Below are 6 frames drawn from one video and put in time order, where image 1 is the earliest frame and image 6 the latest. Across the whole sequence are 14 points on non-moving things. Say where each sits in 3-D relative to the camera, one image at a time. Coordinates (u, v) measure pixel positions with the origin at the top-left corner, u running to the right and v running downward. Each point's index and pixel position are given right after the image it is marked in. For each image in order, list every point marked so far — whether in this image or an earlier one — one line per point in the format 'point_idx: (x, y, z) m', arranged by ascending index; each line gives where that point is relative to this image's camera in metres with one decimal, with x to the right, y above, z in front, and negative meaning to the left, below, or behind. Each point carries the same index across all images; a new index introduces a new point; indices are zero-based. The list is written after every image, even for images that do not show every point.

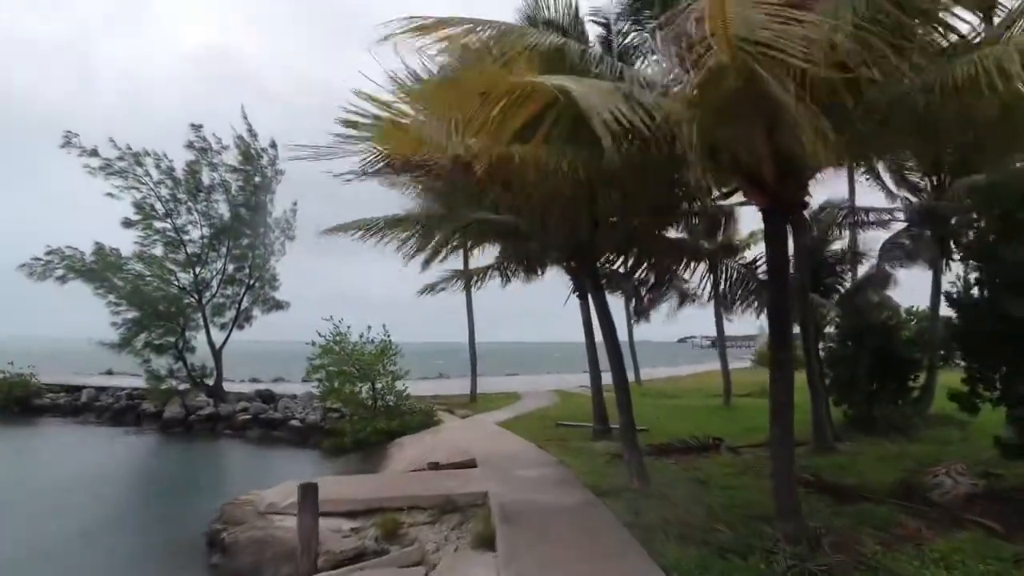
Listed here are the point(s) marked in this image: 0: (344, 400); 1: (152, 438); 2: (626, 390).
0: (-3.4, -2.3, +15.4) m
1: (-9.0, -3.7, +18.8) m
2: (+1.2, -1.1, +7.9) m
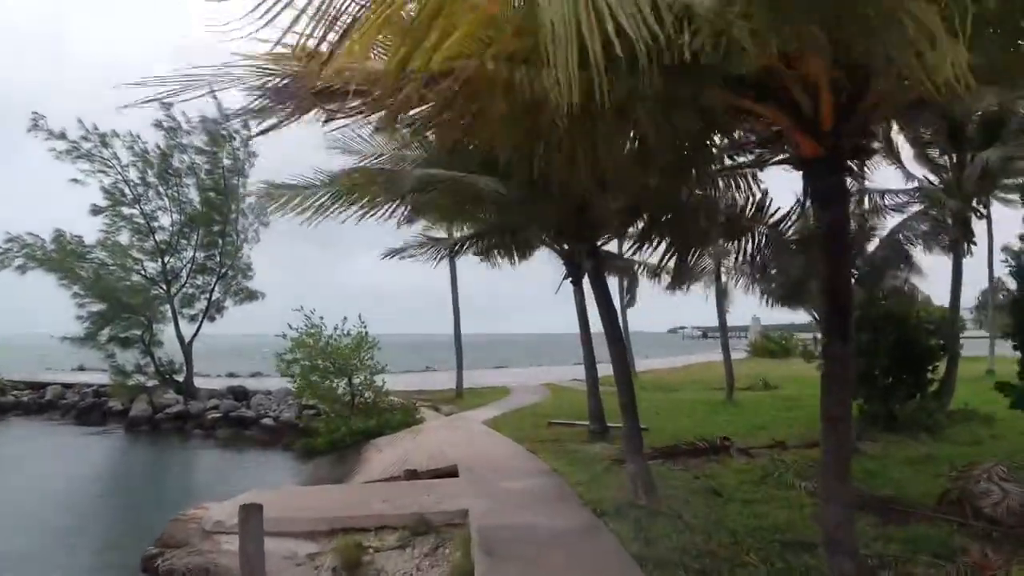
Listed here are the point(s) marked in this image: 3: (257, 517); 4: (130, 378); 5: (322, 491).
0: (-3.7, -2.0, +14.3) m
1: (-9.3, -3.5, +17.6) m
2: (+1.1, -0.9, +6.8) m
3: (-1.9, -1.7, +5.7) m
4: (-9.8, -2.3, +19.2) m
5: (-2.0, -2.2, +7.9) m
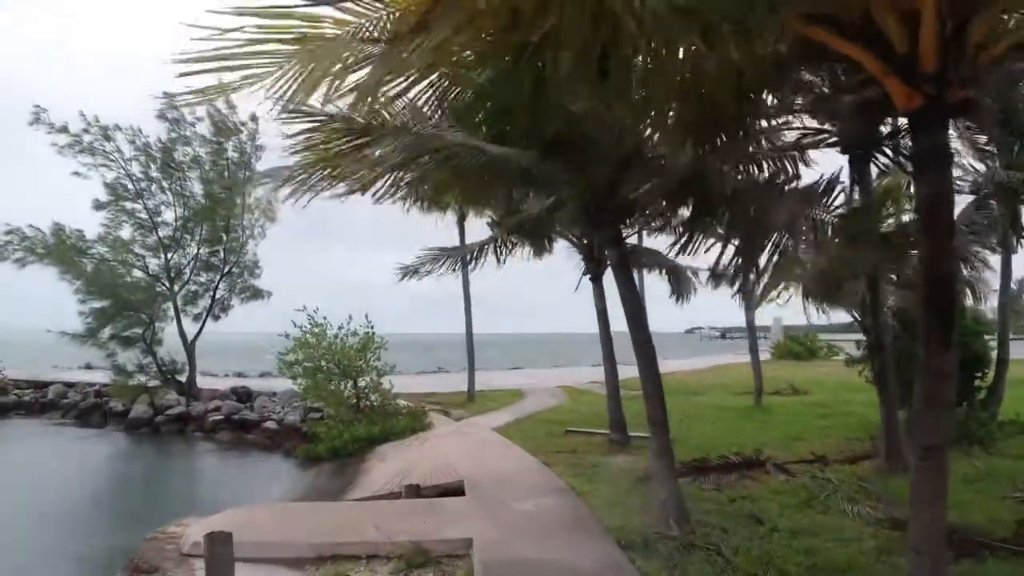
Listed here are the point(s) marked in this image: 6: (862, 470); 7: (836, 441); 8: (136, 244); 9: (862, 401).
0: (-3.4, -2.0, +13.5) m
1: (-8.9, -3.4, +16.9) m
2: (+1.2, -0.9, +5.9) m
3: (-1.9, -1.7, +4.9) m
4: (-9.4, -2.2, +18.6) m
5: (-1.9, -2.1, +7.1) m
6: (+4.0, -2.1, +8.6) m
7: (+4.6, -2.2, +10.7) m
8: (-9.1, +1.0, +18.1) m
9: (+6.9, -2.2, +14.8) m
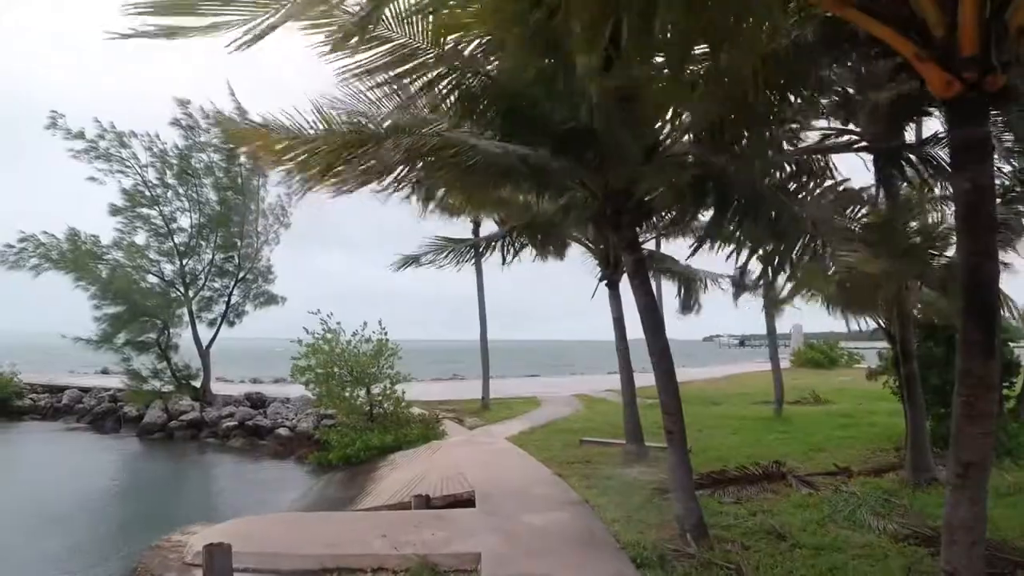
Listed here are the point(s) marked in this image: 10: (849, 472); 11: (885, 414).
0: (-3.2, -2.1, +13.4) m
1: (-8.6, -3.6, +16.9) m
2: (+1.2, -0.9, +5.7) m
3: (-1.8, -1.7, +4.7) m
4: (-9.0, -2.4, +18.6) m
5: (-1.8, -2.2, +7.0) m
6: (+4.2, -2.2, +8.3) m
7: (+4.8, -2.3, +10.4) m
8: (-8.7, +0.9, +18.1) m
9: (+7.2, -2.4, +14.4) m
10: (+4.0, -2.2, +8.9) m
11: (+7.0, -2.3, +14.1) m
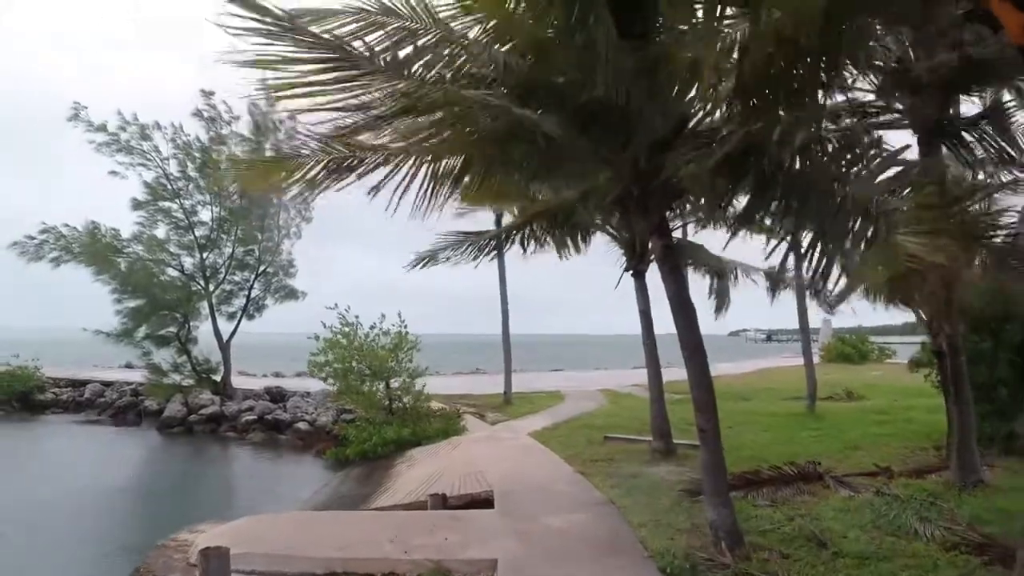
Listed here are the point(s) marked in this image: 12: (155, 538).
0: (-2.8, -1.9, +13.1) m
1: (-8.1, -3.4, +16.8) m
2: (+1.4, -0.8, +5.3) m
3: (-1.7, -1.6, +4.4) m
4: (-8.5, -2.2, +18.5) m
5: (-1.6, -2.1, +6.7) m
6: (+4.4, -2.1, +7.9) m
7: (+5.1, -2.1, +9.9) m
8: (-8.2, +1.1, +18.0) m
9: (+7.6, -2.2, +13.9) m
10: (+4.2, -2.1, +8.4) m
11: (+7.4, -2.2, +13.5) m
12: (-4.8, -3.5, +10.2) m
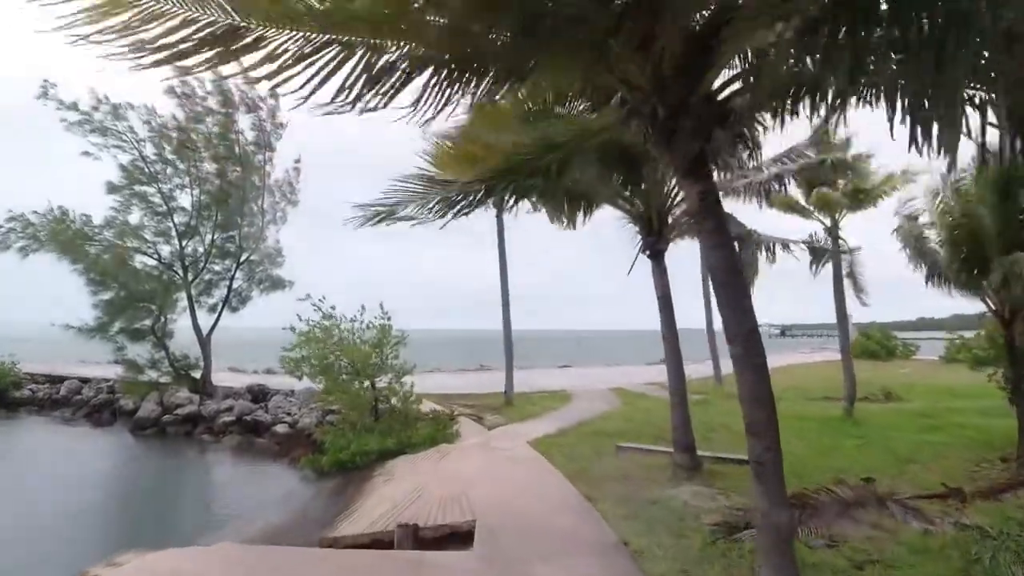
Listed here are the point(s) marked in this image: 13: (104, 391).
0: (-2.8, -1.8, +11.8) m
1: (-8.1, -3.2, +15.5) m
2: (+1.3, -0.7, +3.8) m
3: (-1.8, -1.5, +3.0) m
4: (-8.4, -2.0, +17.2) m
5: (-1.7, -1.9, +5.3) m
6: (+4.3, -1.9, +6.4) m
7: (+5.0, -2.0, +8.3) m
8: (-8.1, +1.3, +16.7) m
9: (+7.6, -2.0, +12.3) m
10: (+4.1, -1.9, +6.9) m
11: (+7.4, -2.0, +12.0) m
12: (-4.9, -3.3, +8.8) m
13: (-10.2, -2.6, +18.8) m
